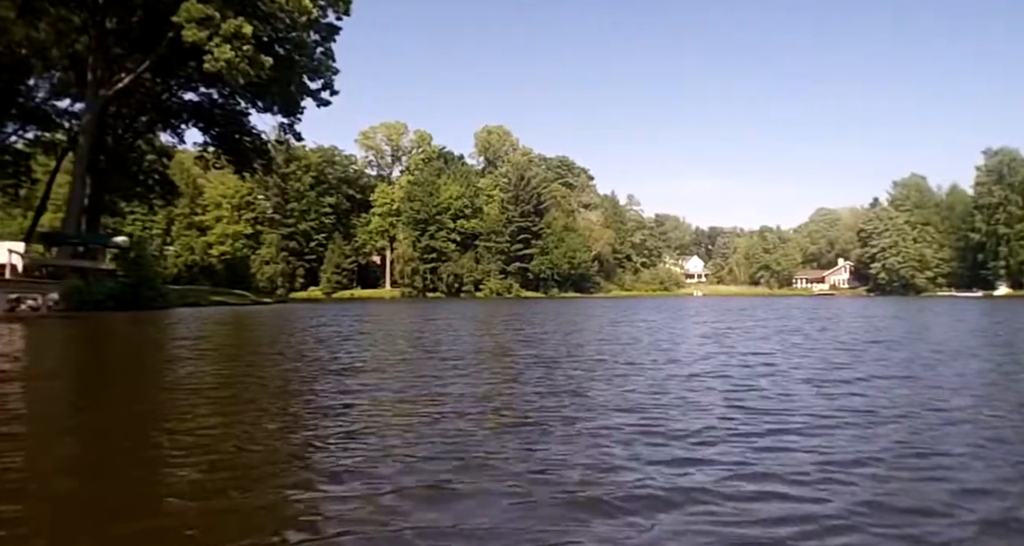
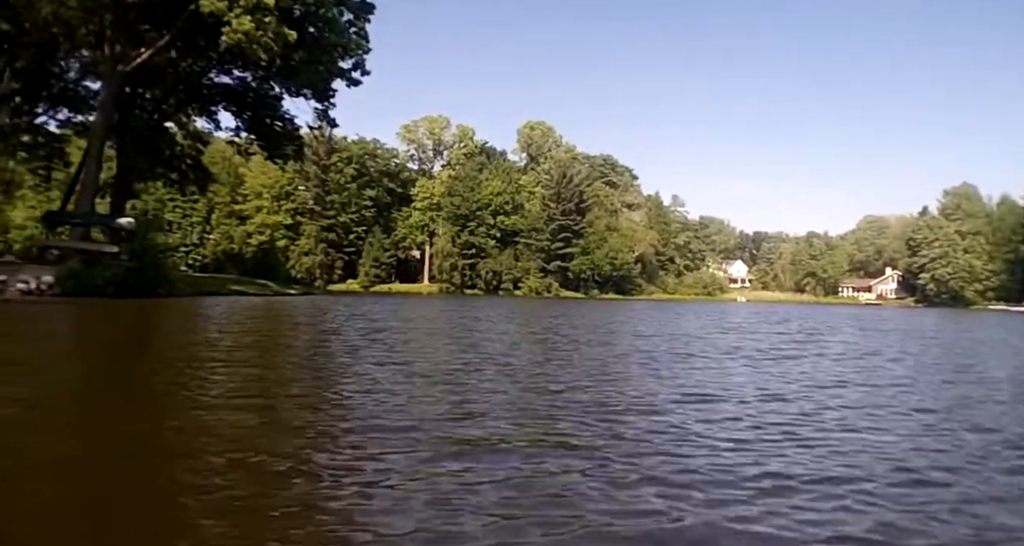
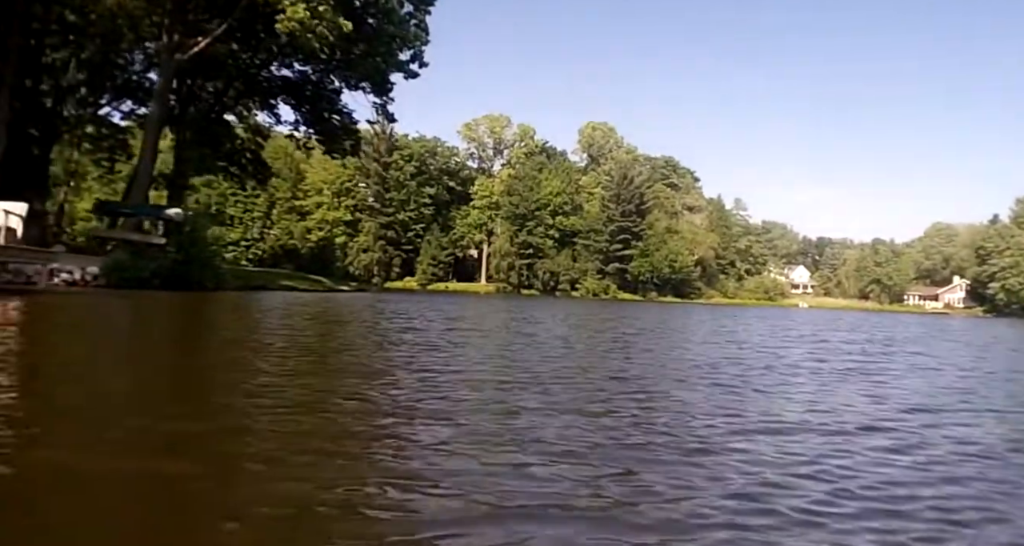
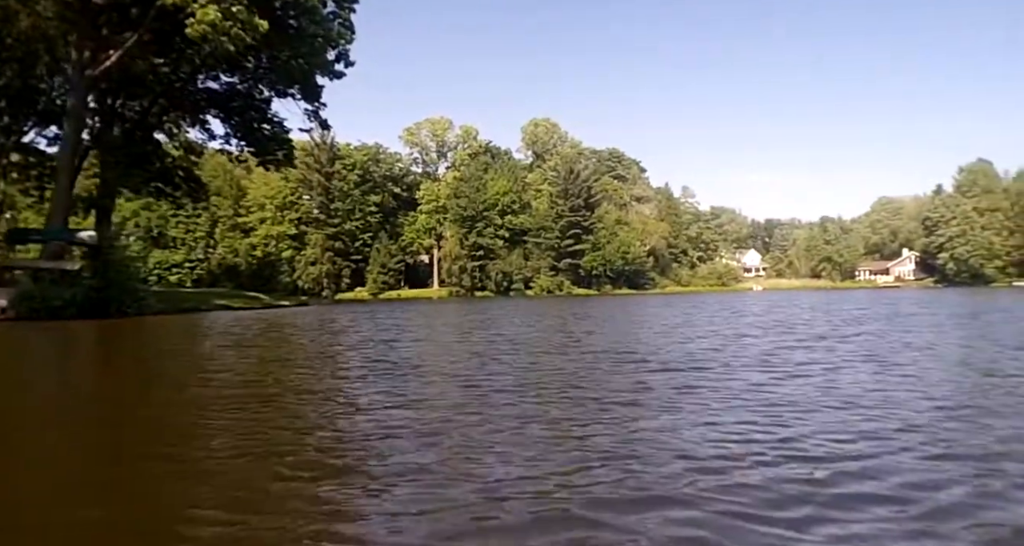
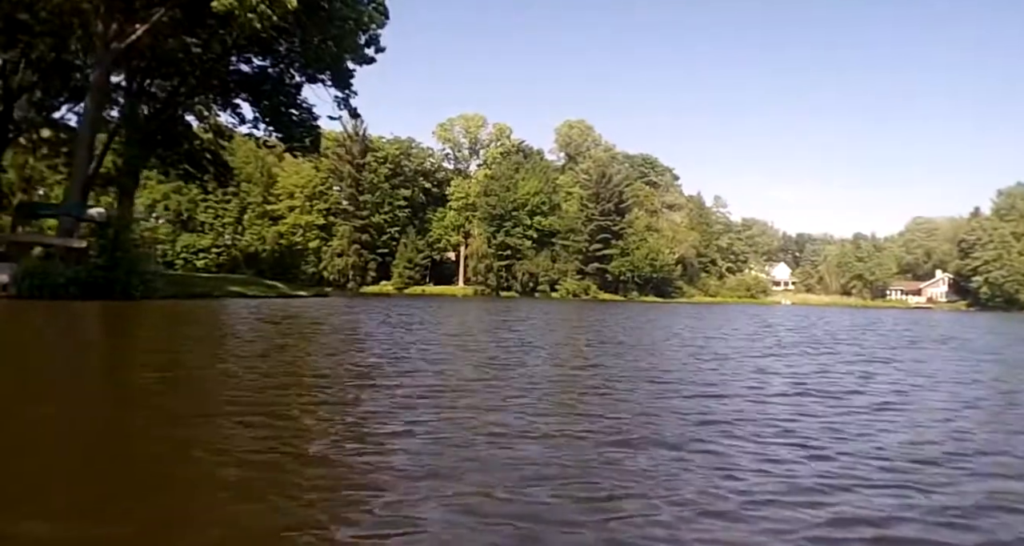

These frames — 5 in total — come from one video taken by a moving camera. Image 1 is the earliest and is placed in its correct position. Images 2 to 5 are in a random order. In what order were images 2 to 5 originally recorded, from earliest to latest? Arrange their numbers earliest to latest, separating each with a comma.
2, 3, 4, 5
